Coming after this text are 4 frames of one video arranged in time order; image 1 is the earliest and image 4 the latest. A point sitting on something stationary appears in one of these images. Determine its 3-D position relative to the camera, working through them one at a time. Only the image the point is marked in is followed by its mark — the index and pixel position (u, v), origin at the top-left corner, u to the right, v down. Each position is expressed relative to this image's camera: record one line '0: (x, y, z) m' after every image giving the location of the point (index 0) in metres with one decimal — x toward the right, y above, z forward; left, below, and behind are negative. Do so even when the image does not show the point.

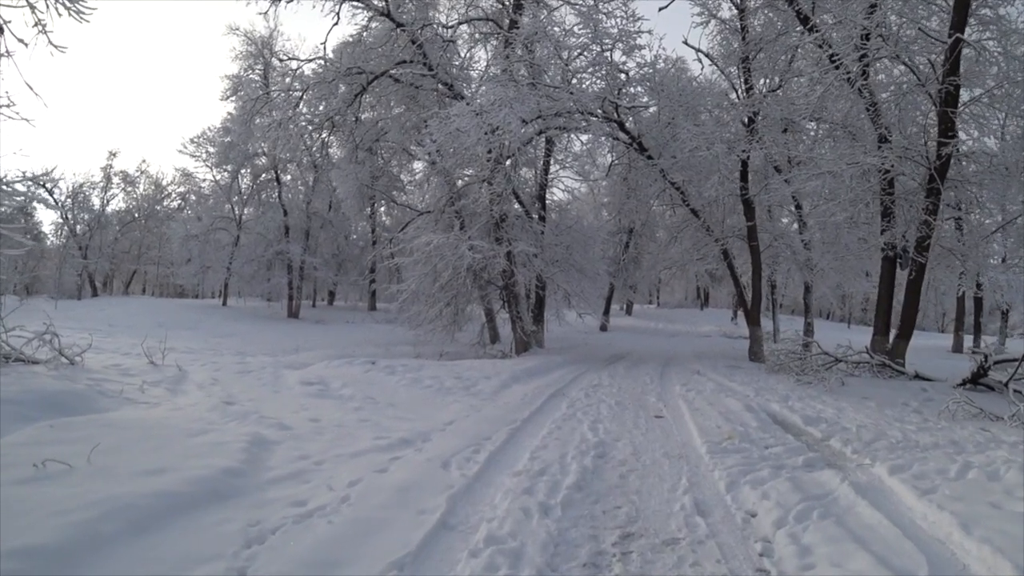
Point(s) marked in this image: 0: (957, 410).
0: (+5.3, -1.5, +7.6) m
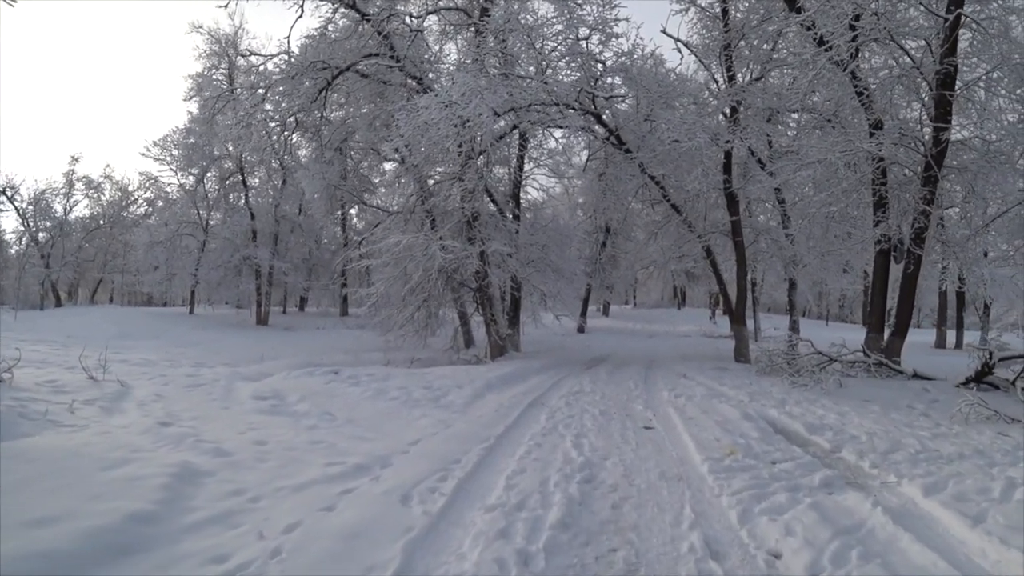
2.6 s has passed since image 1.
0: (+5.0, -1.4, +7.0) m
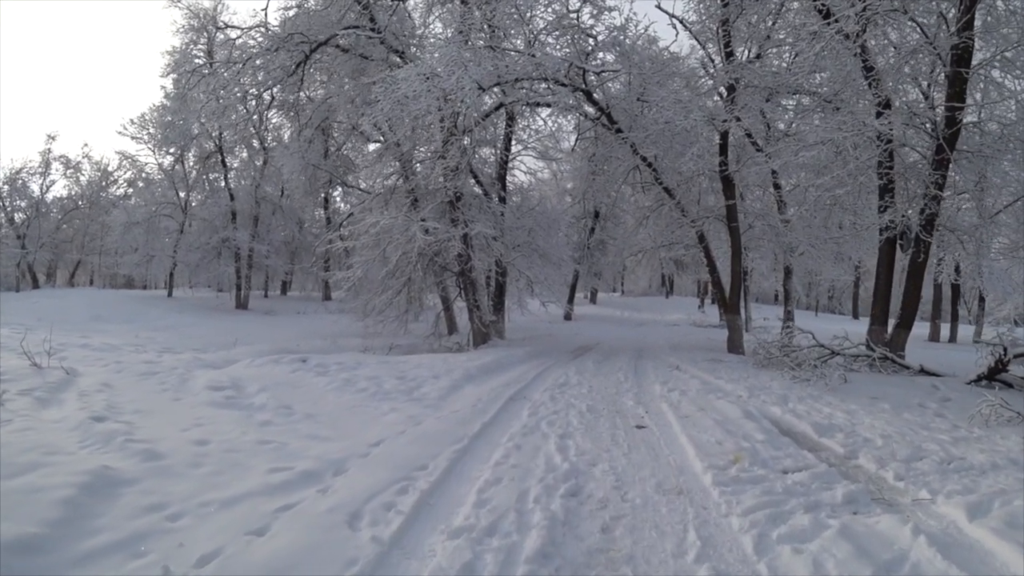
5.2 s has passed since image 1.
0: (+4.8, -1.3, +6.4) m
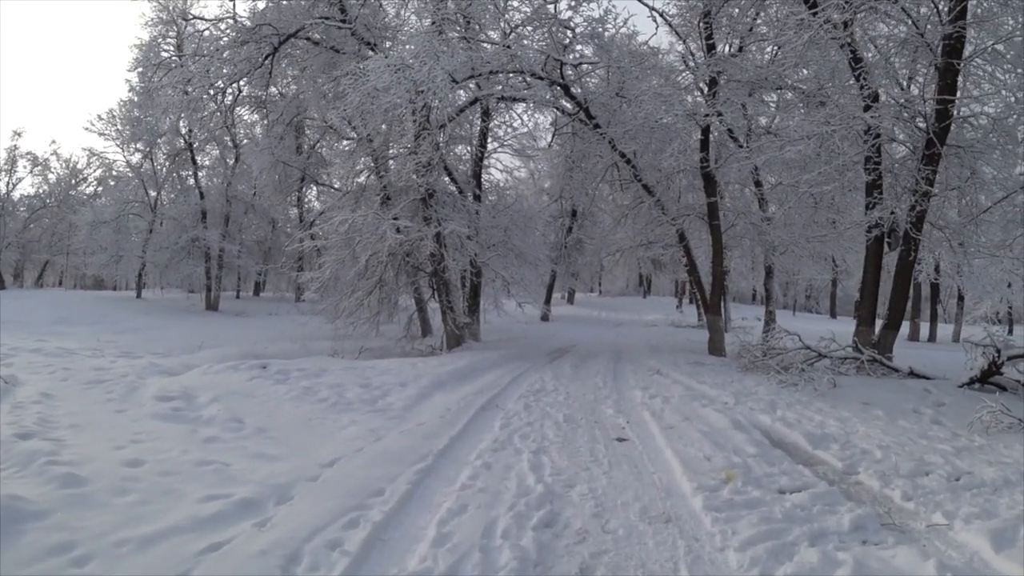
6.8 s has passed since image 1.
0: (+4.6, -1.3, +6.0) m
